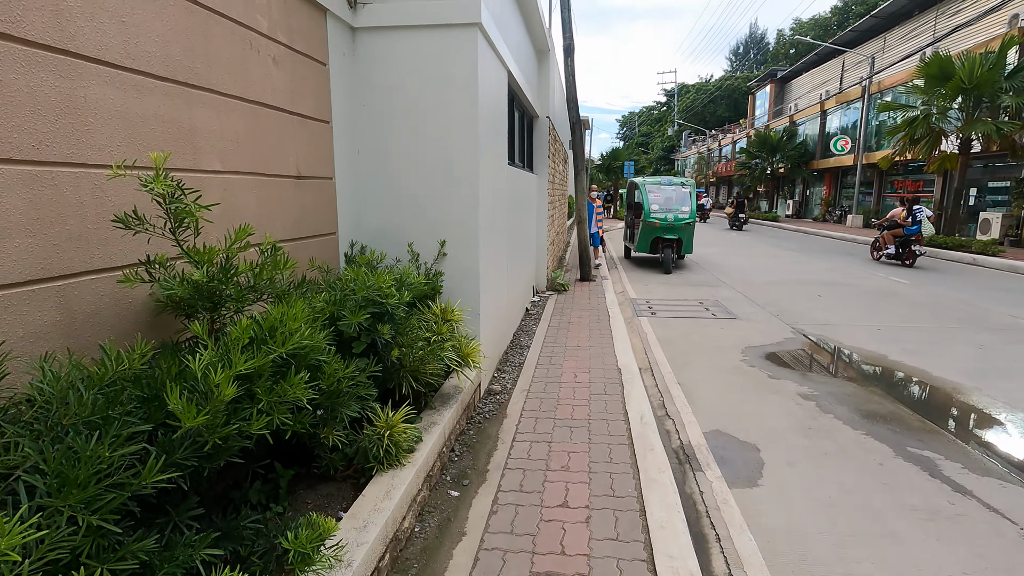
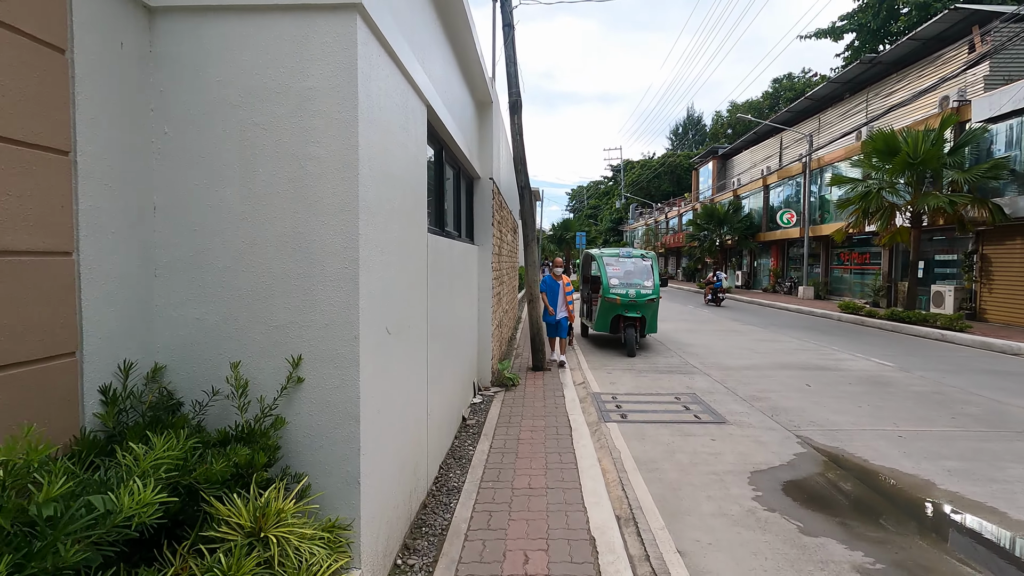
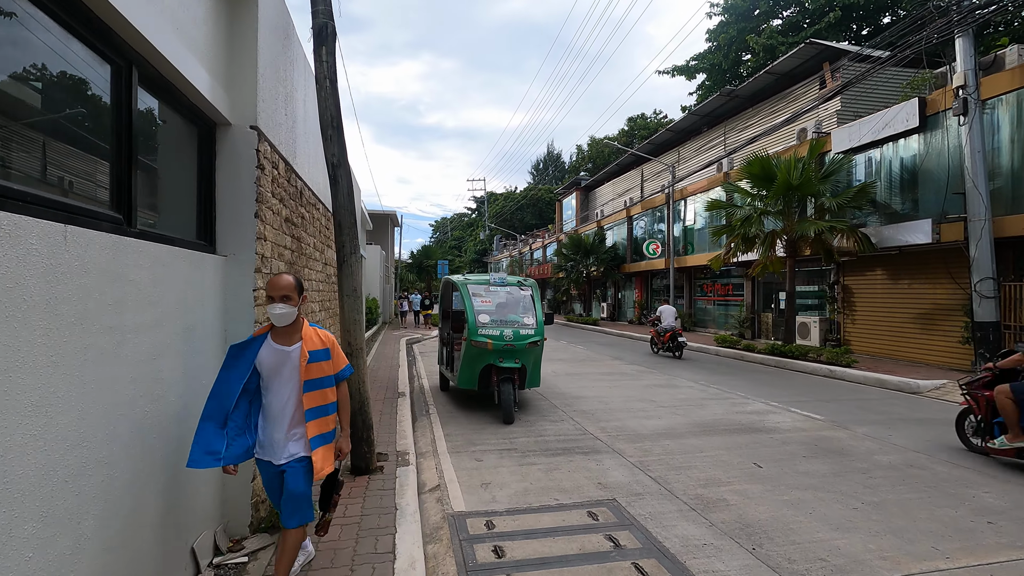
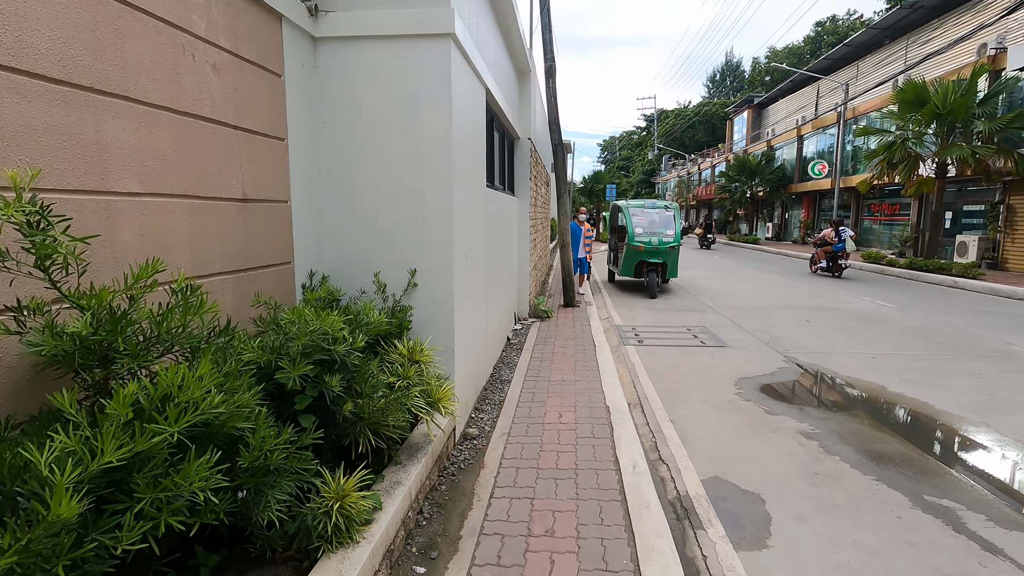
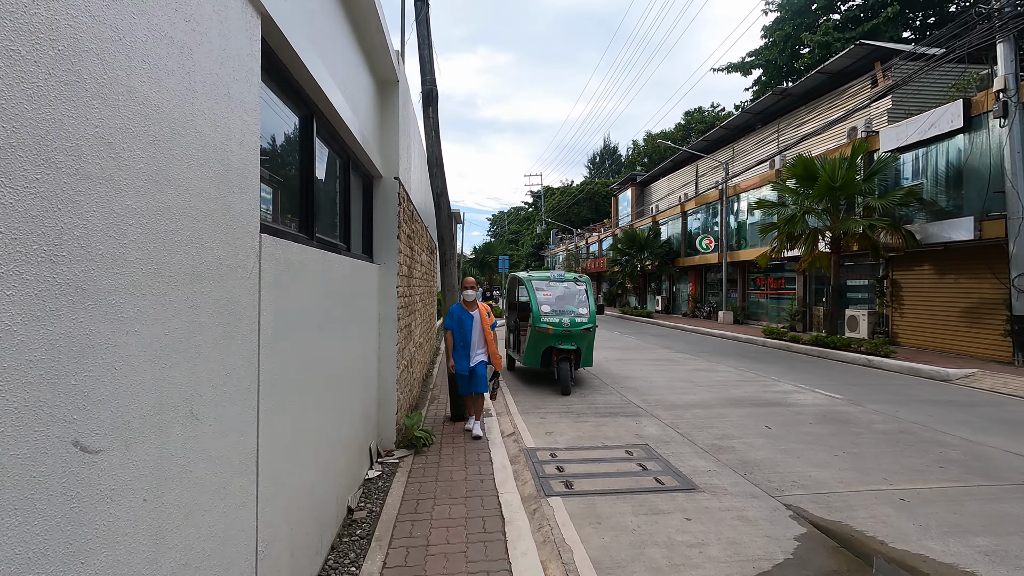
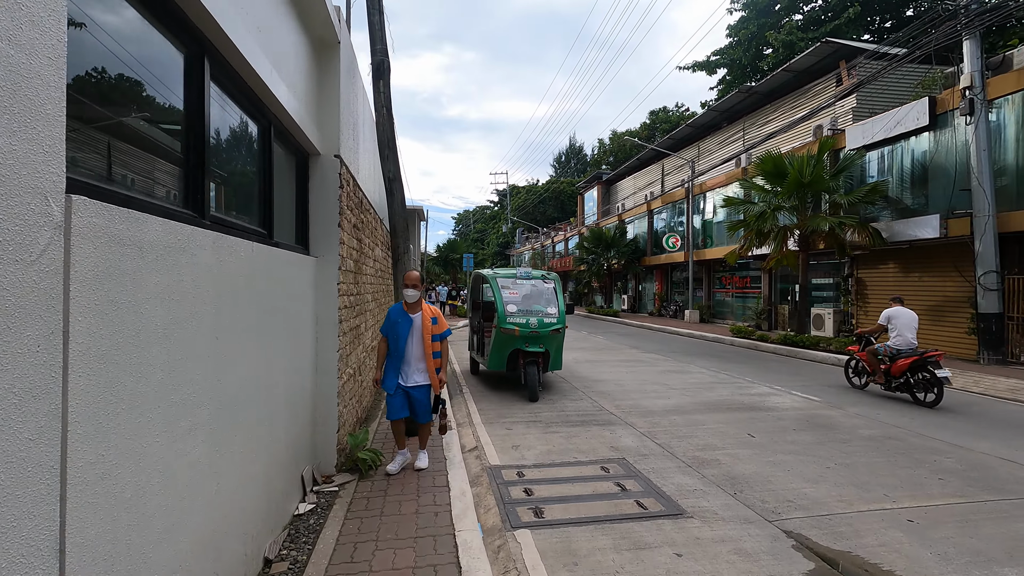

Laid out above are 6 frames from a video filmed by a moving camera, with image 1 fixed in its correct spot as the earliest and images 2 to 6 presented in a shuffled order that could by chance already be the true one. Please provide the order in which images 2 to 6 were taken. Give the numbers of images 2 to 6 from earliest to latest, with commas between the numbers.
4, 2, 5, 6, 3
